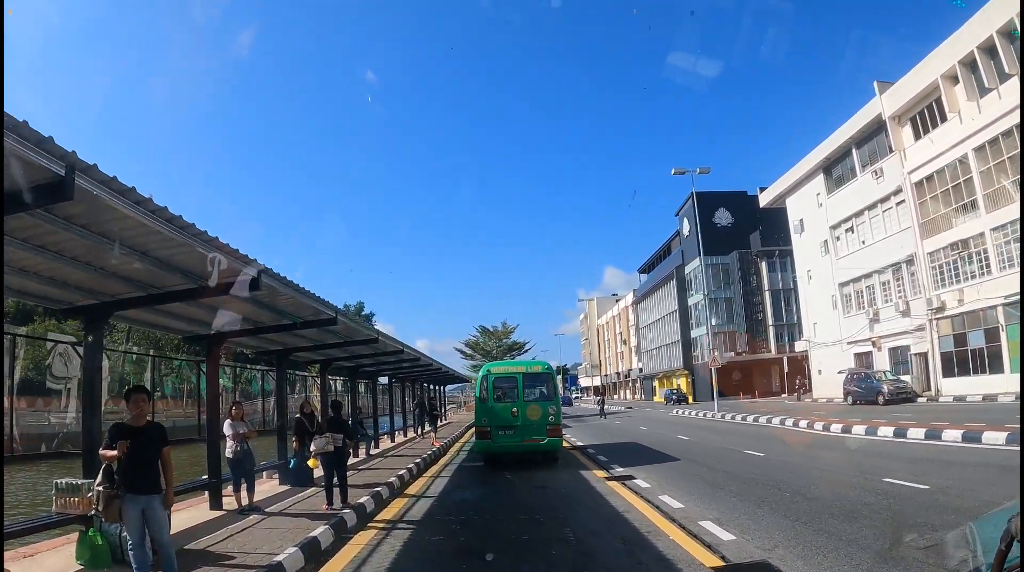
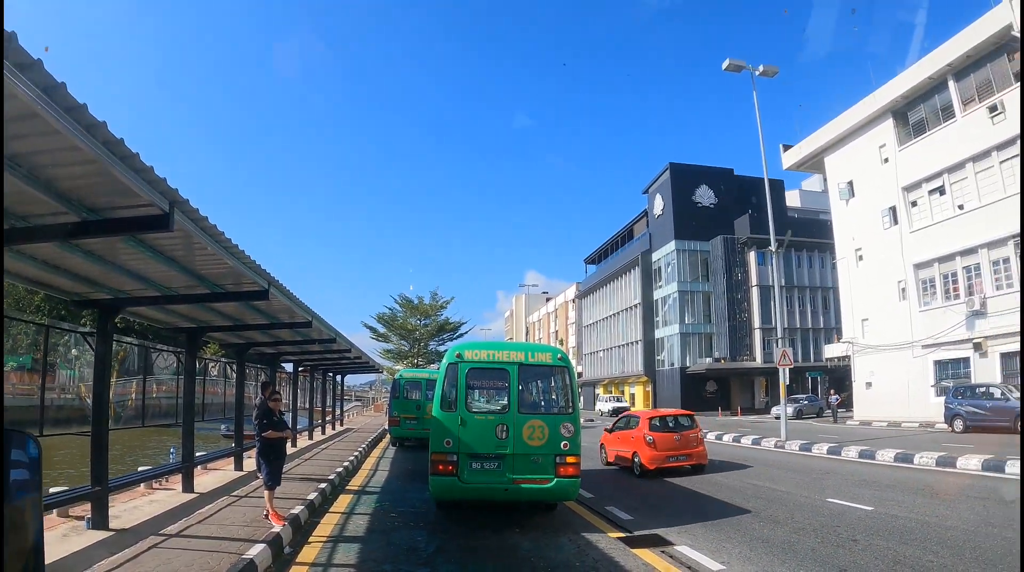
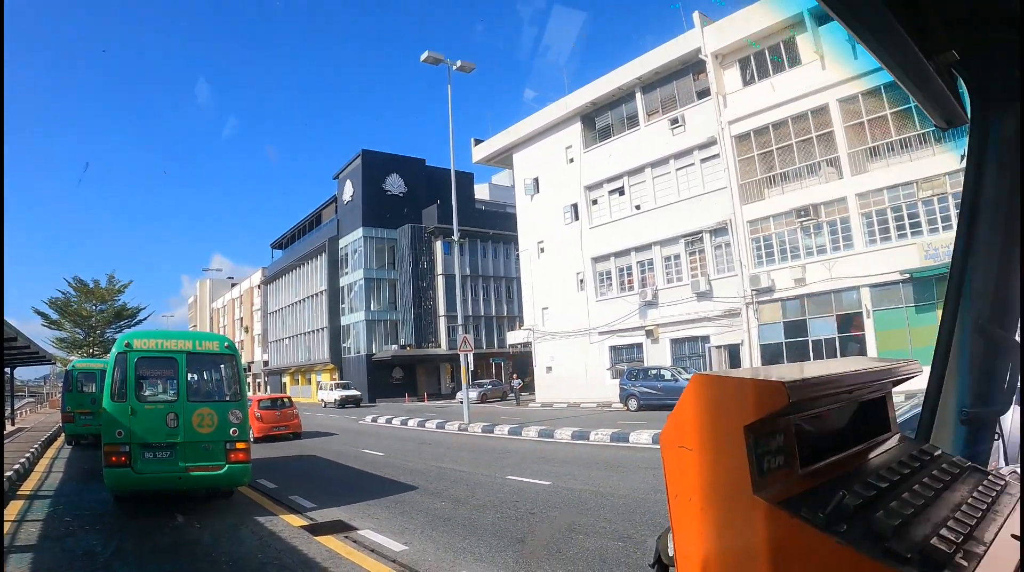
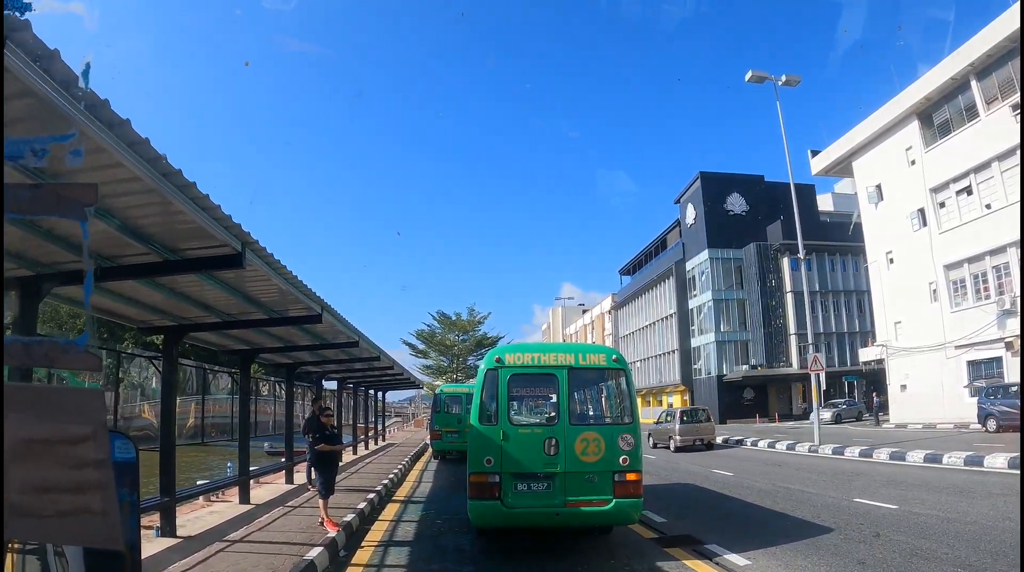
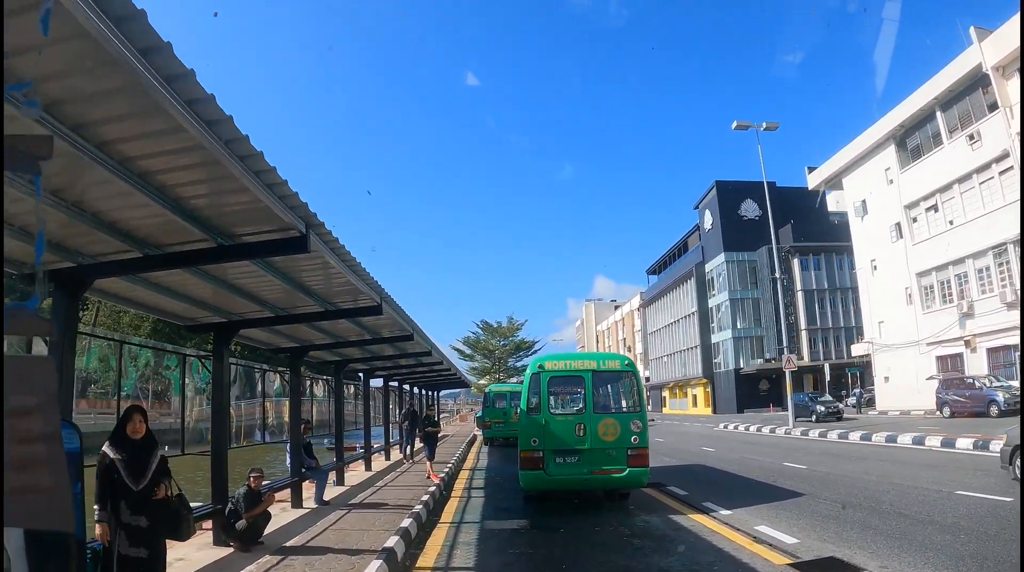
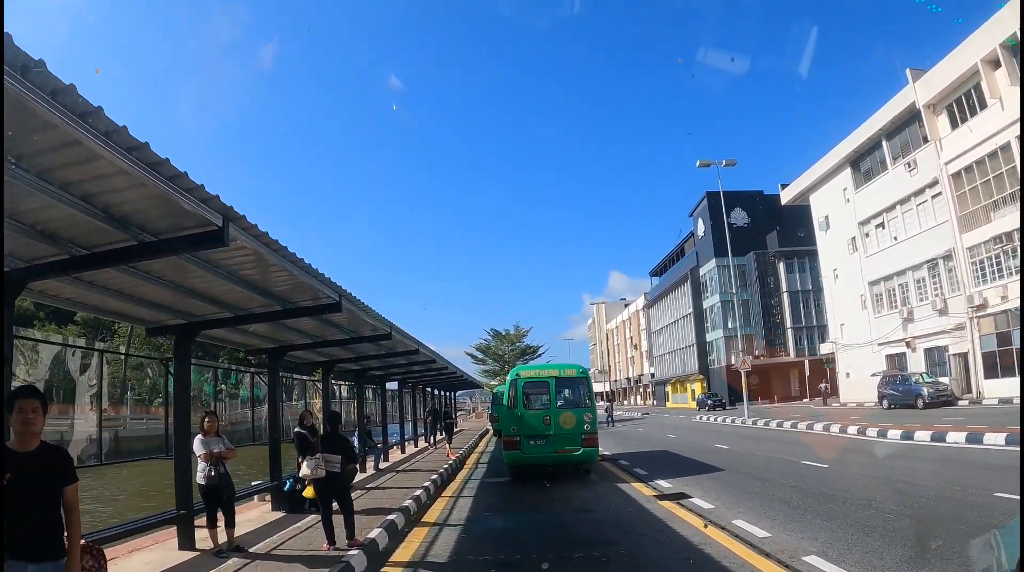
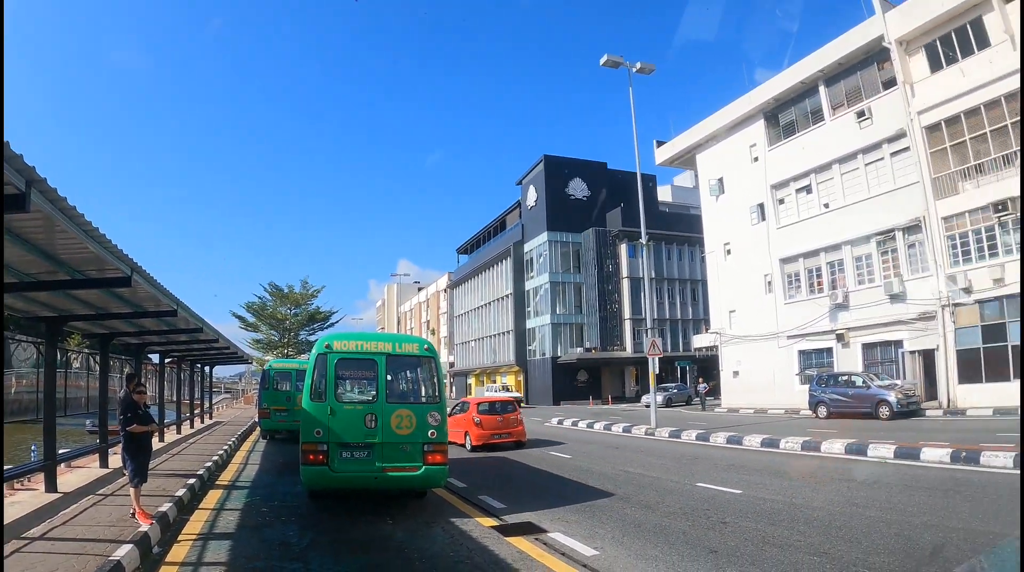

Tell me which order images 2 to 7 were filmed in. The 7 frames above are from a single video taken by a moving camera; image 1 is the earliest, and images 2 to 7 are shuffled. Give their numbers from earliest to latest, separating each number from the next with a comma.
6, 5, 4, 2, 7, 3
